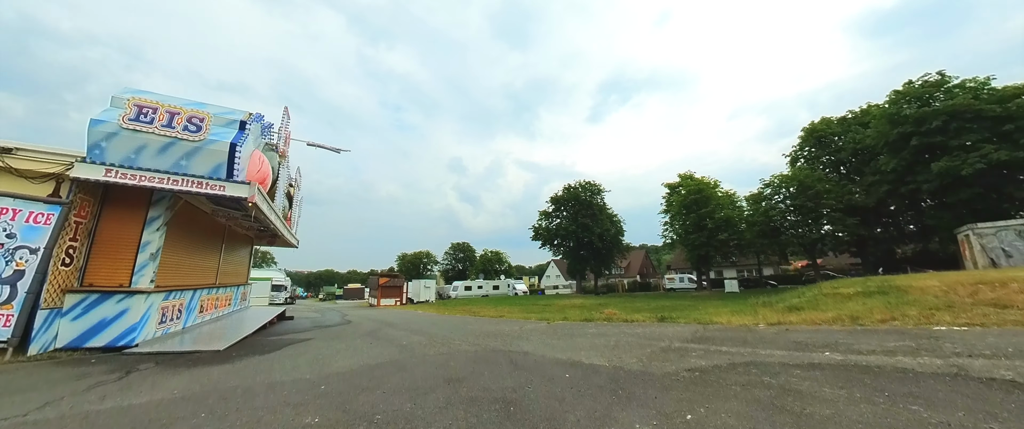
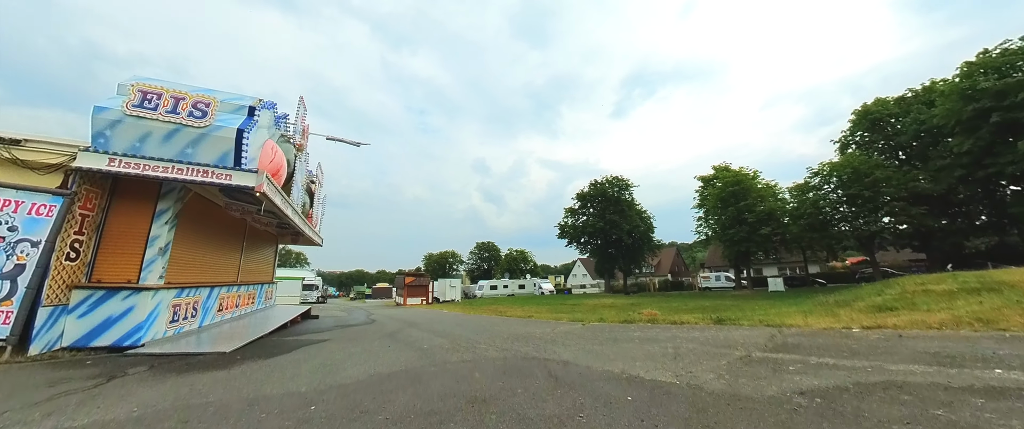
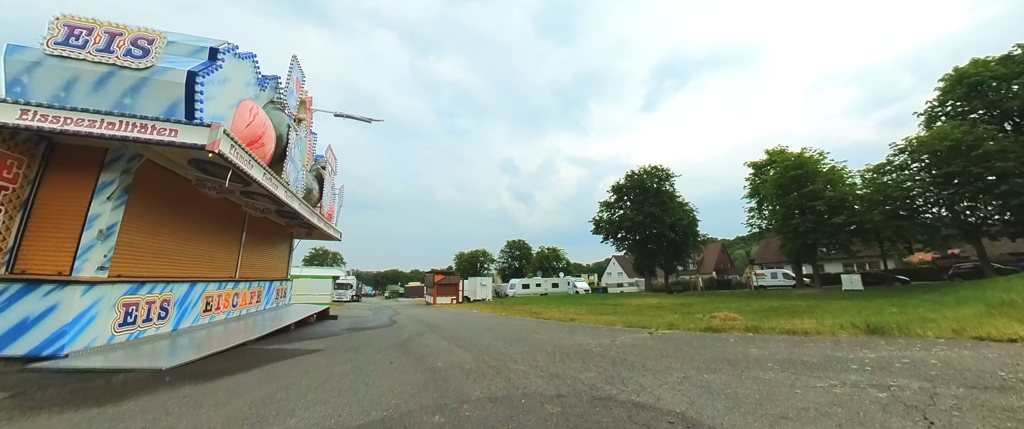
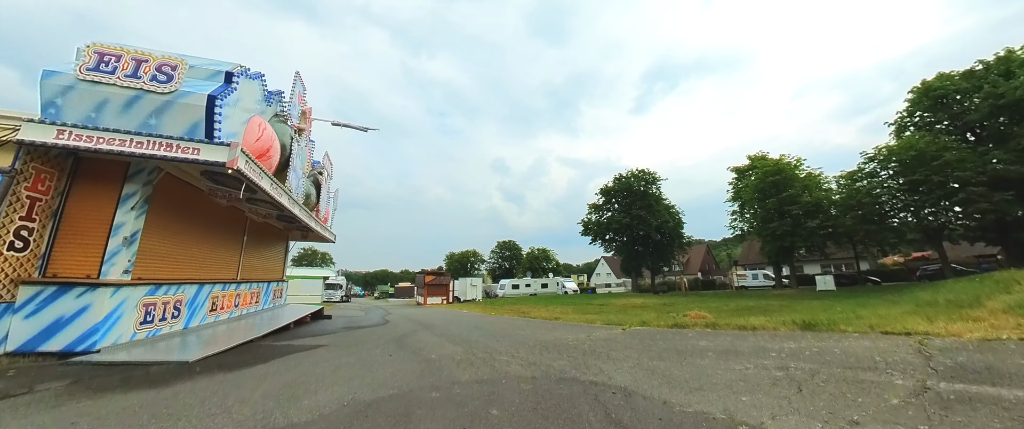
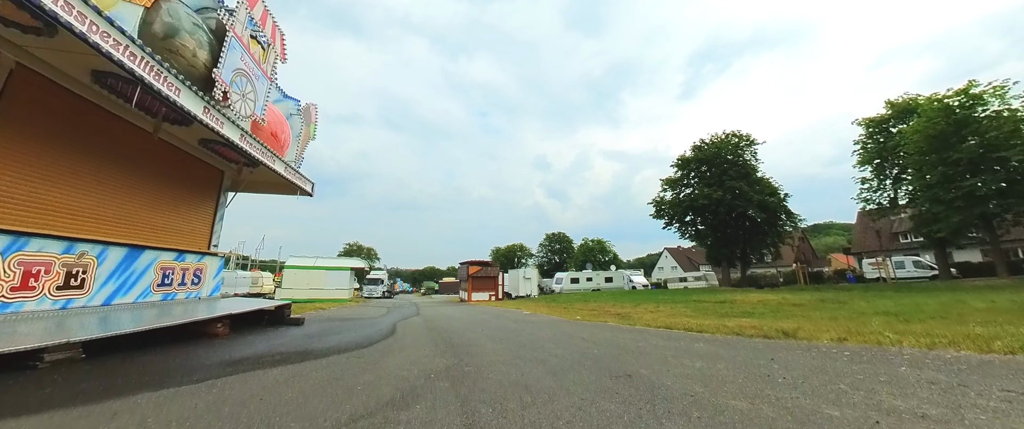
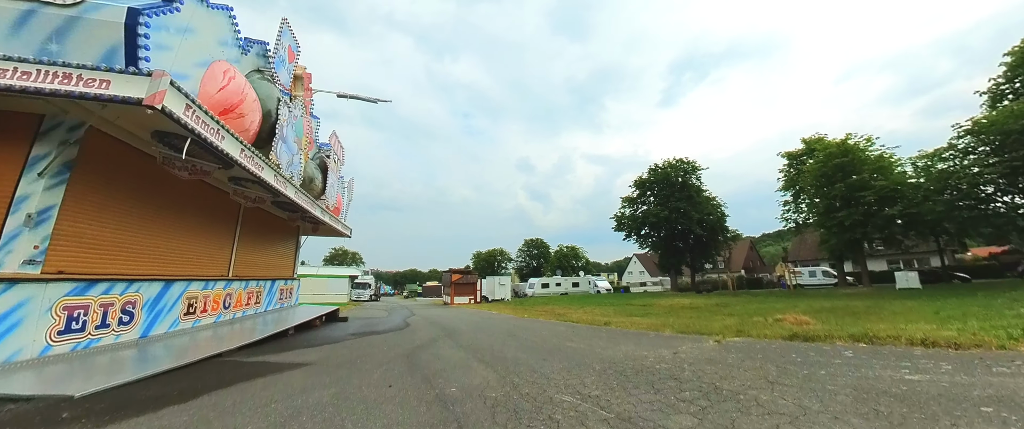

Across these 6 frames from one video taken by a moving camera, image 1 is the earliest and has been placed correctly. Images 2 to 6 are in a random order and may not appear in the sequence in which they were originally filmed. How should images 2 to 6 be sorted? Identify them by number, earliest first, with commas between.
2, 4, 3, 6, 5
